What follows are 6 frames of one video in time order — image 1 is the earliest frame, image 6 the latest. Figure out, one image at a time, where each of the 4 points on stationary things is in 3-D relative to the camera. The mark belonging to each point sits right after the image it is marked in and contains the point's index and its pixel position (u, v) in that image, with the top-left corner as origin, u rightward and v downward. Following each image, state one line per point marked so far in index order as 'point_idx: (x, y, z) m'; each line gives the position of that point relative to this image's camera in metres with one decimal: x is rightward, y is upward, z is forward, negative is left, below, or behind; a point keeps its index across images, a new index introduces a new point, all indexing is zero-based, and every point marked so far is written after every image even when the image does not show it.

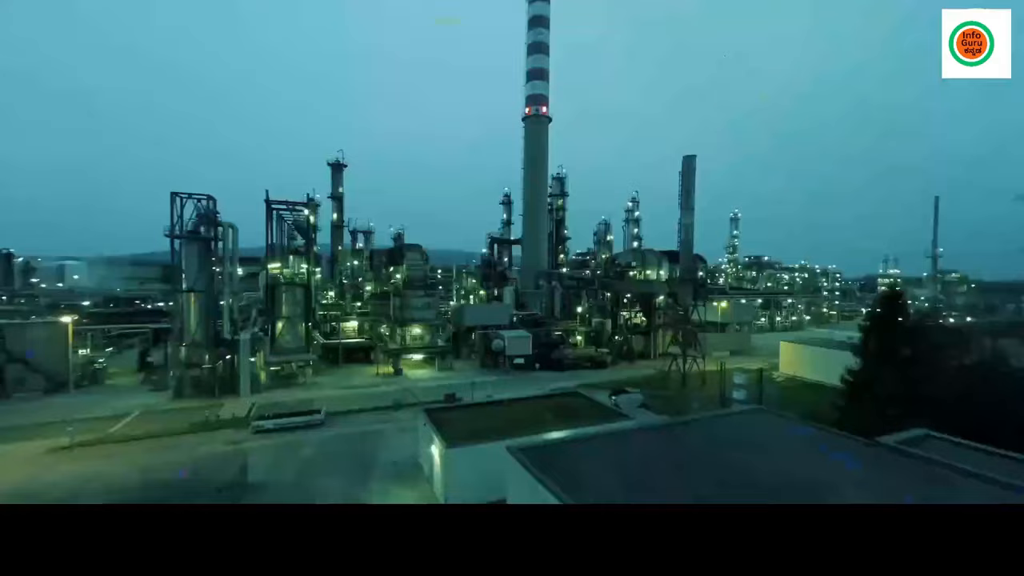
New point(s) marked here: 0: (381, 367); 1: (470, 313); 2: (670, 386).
0: (-5.2, -3.1, +16.0) m
1: (-1.9, -1.2, +17.9) m
2: (+5.5, -3.4, +14.1) m
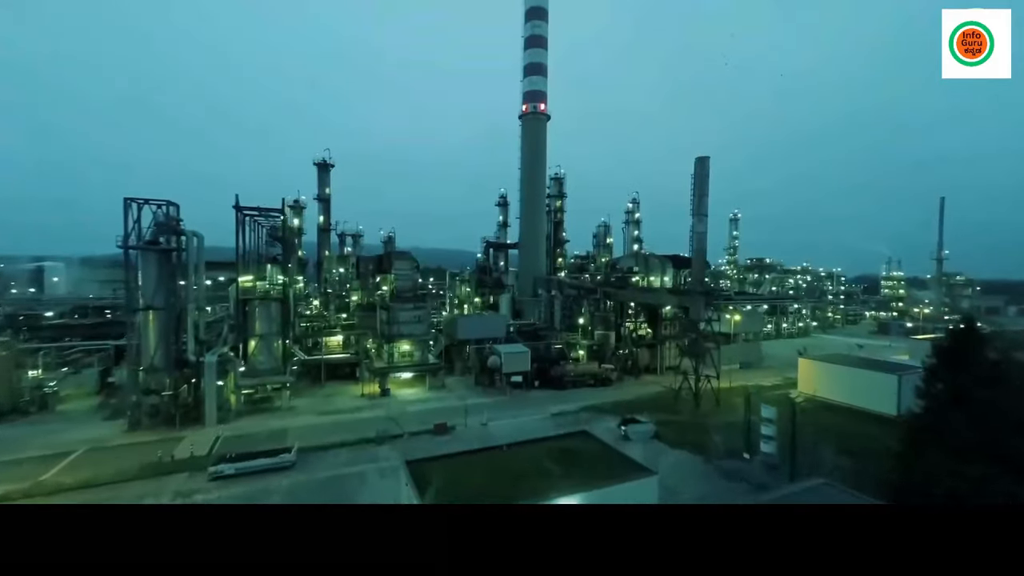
0: (-5.3, -3.6, +14.7) m
1: (-2.0, -1.6, +16.6) m
2: (+5.4, -3.9, +12.9) m
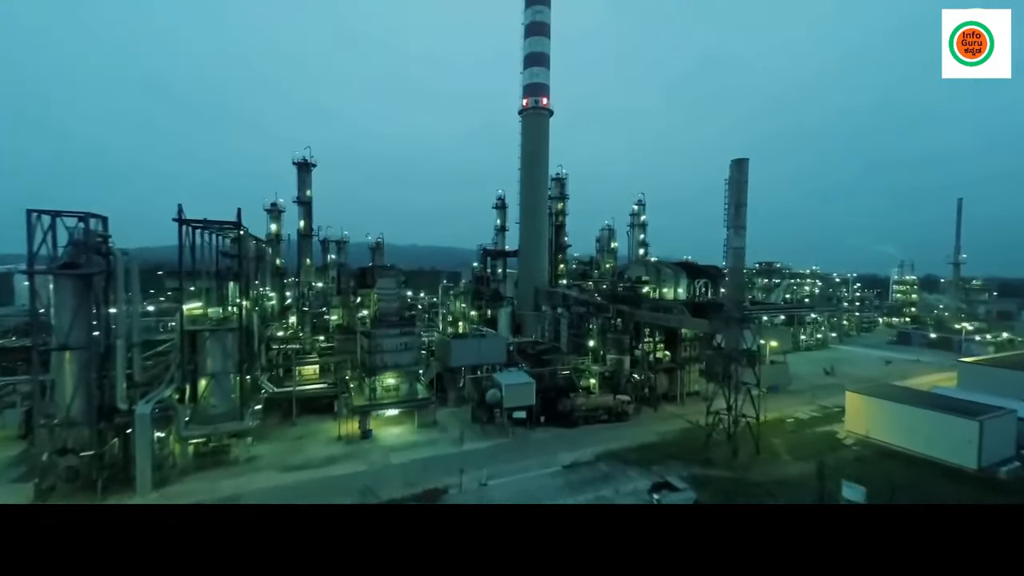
0: (-5.2, -4.3, +12.5) m
1: (-2.0, -2.3, +14.5) m
2: (+5.5, -4.6, +10.9) m
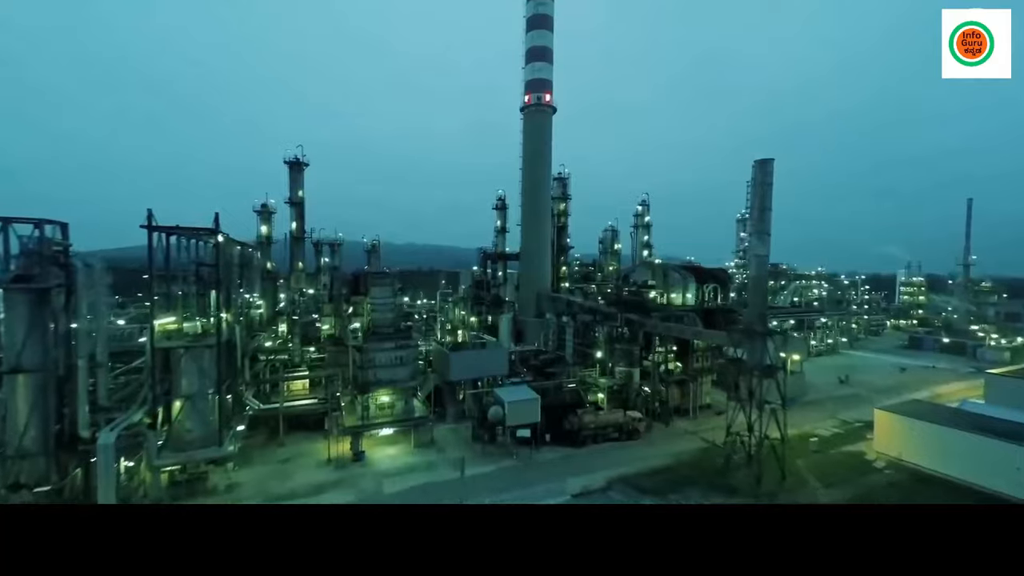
0: (-5.1, -4.6, +11.6) m
1: (-1.9, -2.6, +13.6) m
2: (+5.6, -4.9, +10.0) m
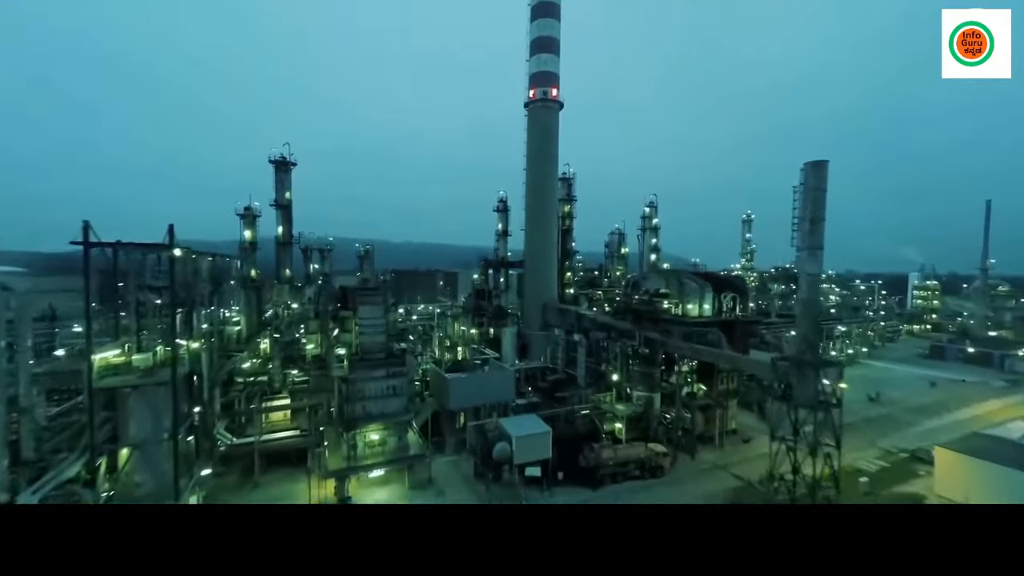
0: (-4.9, -5.1, +10.1) m
1: (-1.7, -3.1, +12.1) m
2: (+5.8, -5.4, +8.6) m
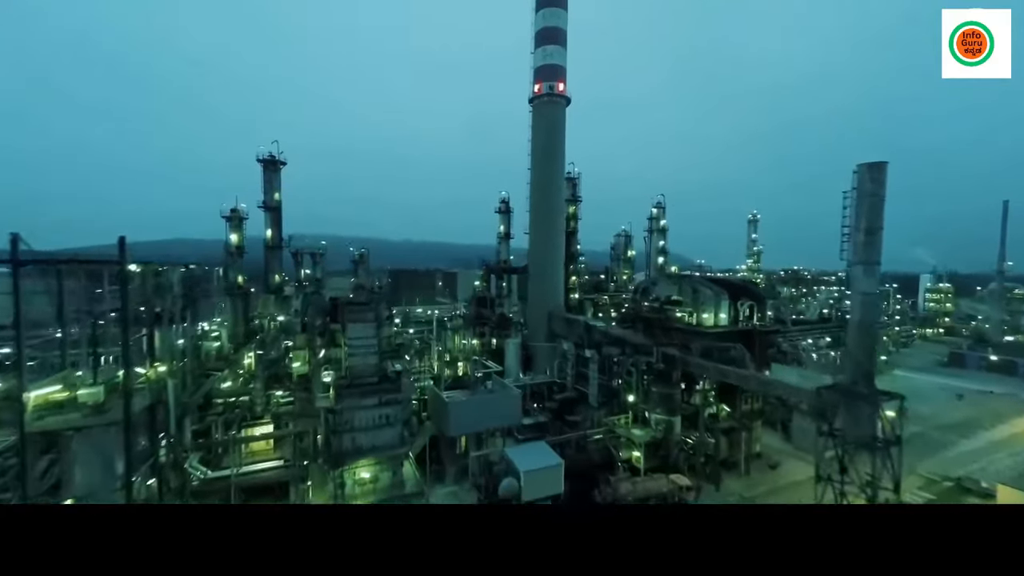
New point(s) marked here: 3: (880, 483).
0: (-4.7, -5.4, +8.9) m
1: (-1.5, -3.4, +10.9) m
2: (+6.0, -5.8, +7.4) m
3: (+7.2, -3.8, +7.9) m
